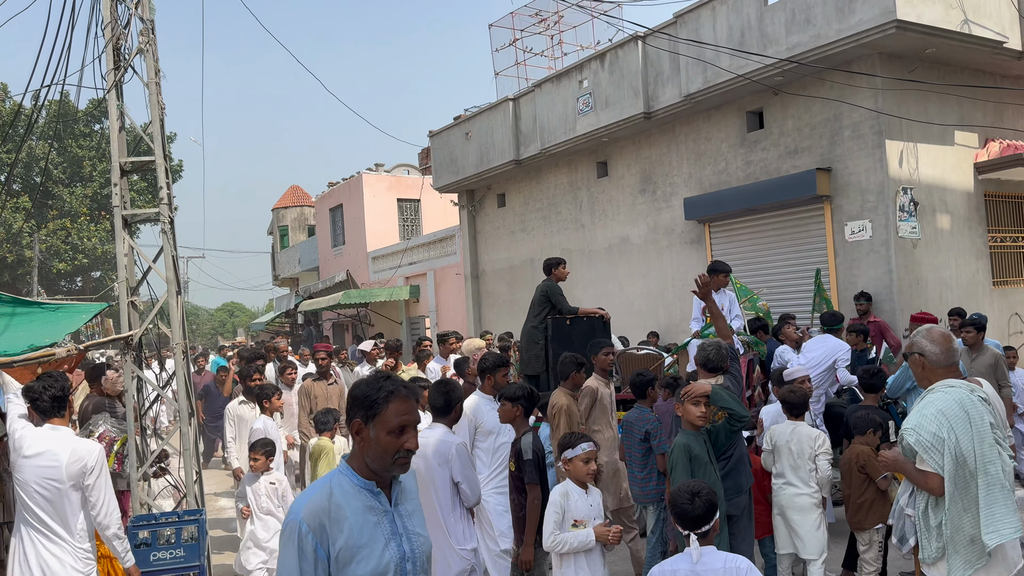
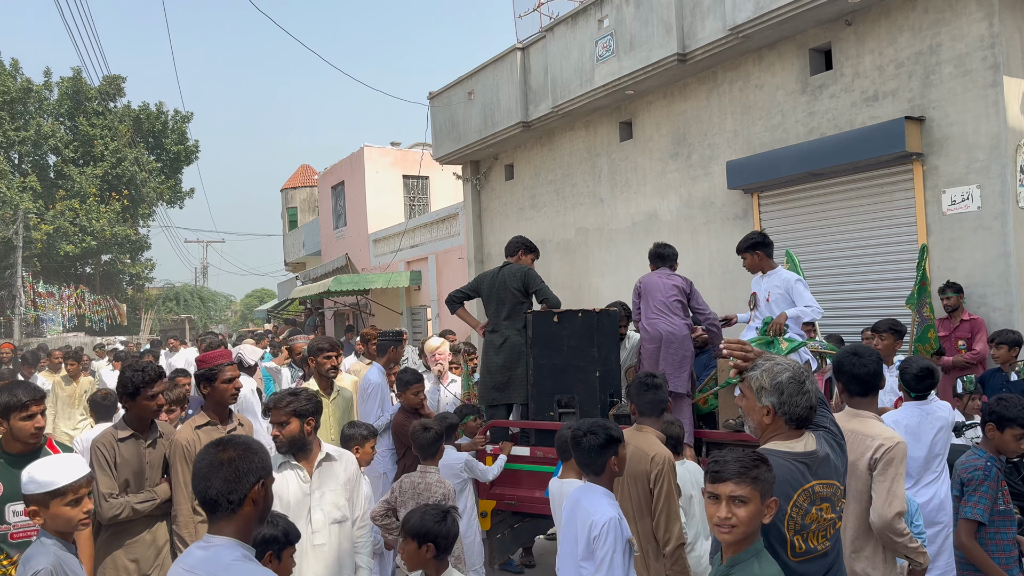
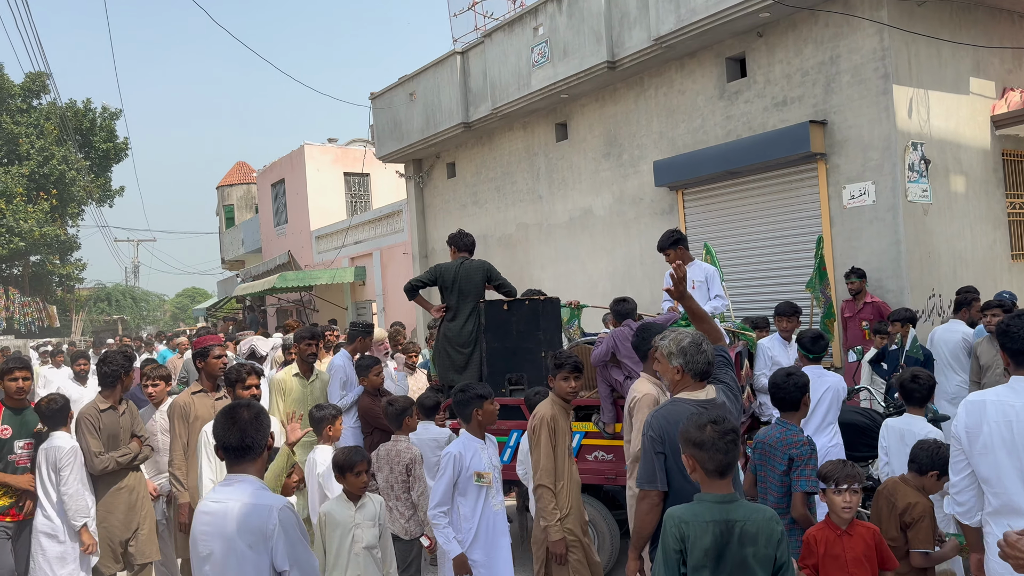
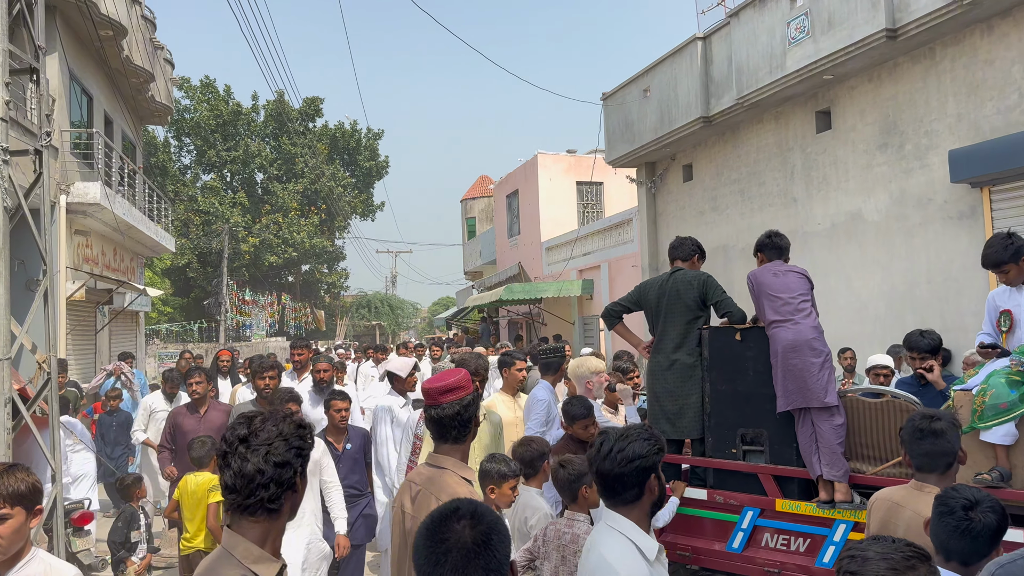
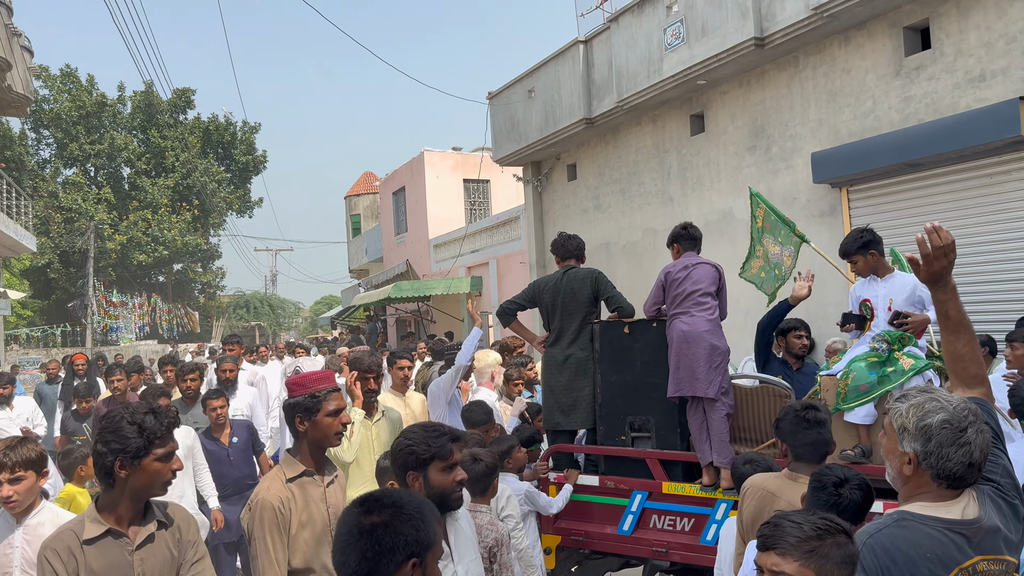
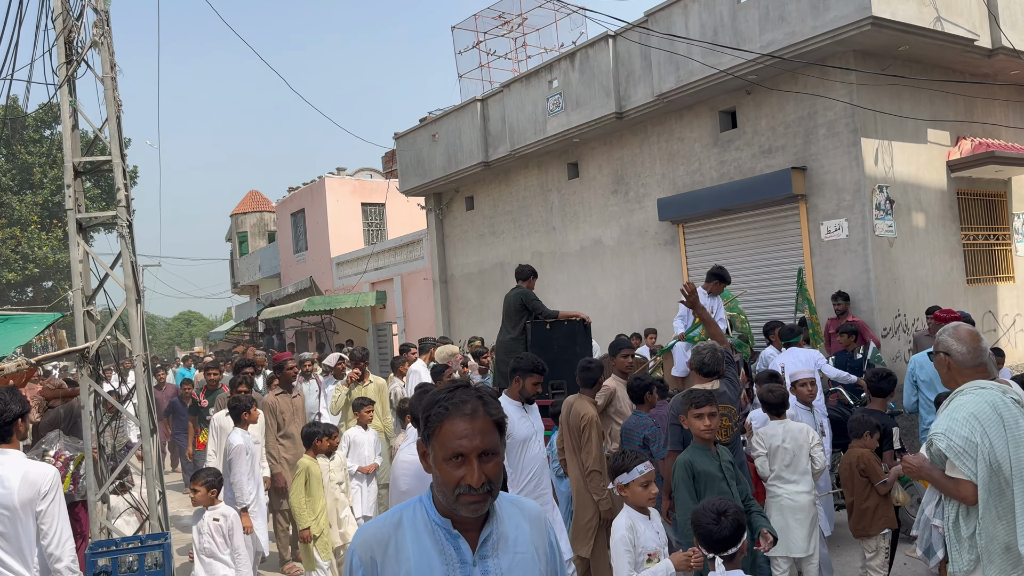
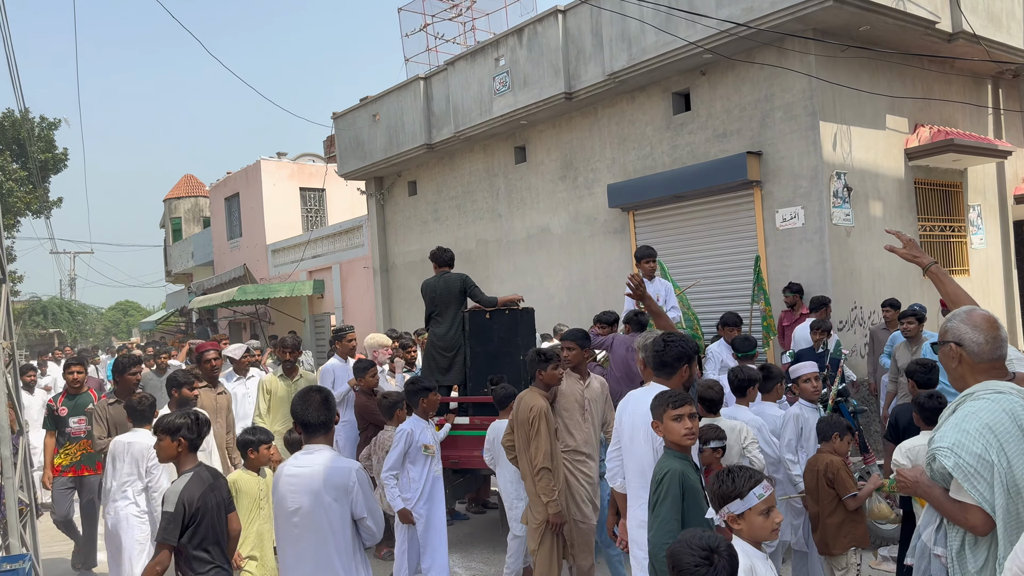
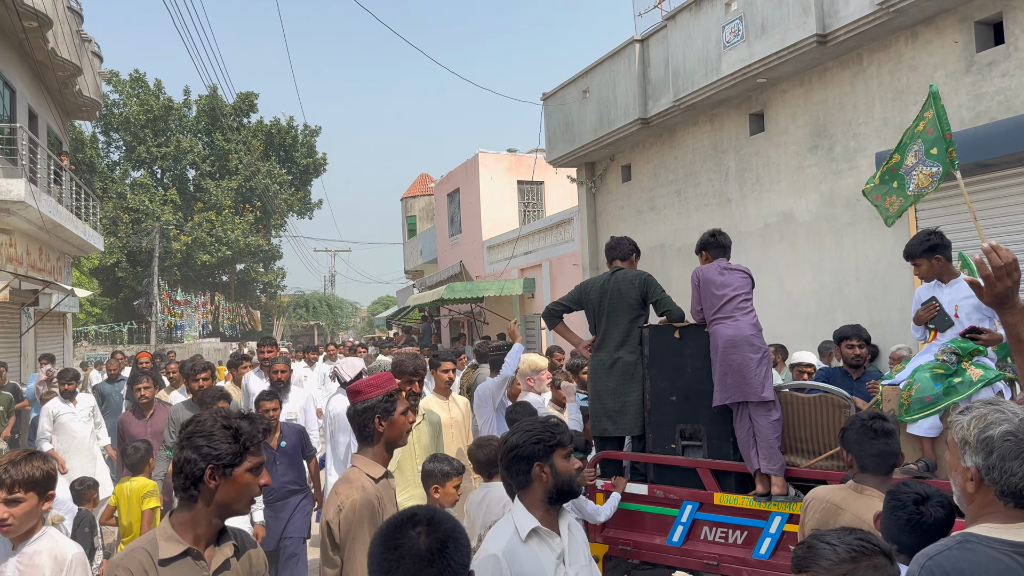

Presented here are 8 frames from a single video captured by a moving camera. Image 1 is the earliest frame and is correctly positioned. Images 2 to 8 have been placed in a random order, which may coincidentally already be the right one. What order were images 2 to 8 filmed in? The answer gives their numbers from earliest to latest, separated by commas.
6, 7, 3, 2, 5, 8, 4
